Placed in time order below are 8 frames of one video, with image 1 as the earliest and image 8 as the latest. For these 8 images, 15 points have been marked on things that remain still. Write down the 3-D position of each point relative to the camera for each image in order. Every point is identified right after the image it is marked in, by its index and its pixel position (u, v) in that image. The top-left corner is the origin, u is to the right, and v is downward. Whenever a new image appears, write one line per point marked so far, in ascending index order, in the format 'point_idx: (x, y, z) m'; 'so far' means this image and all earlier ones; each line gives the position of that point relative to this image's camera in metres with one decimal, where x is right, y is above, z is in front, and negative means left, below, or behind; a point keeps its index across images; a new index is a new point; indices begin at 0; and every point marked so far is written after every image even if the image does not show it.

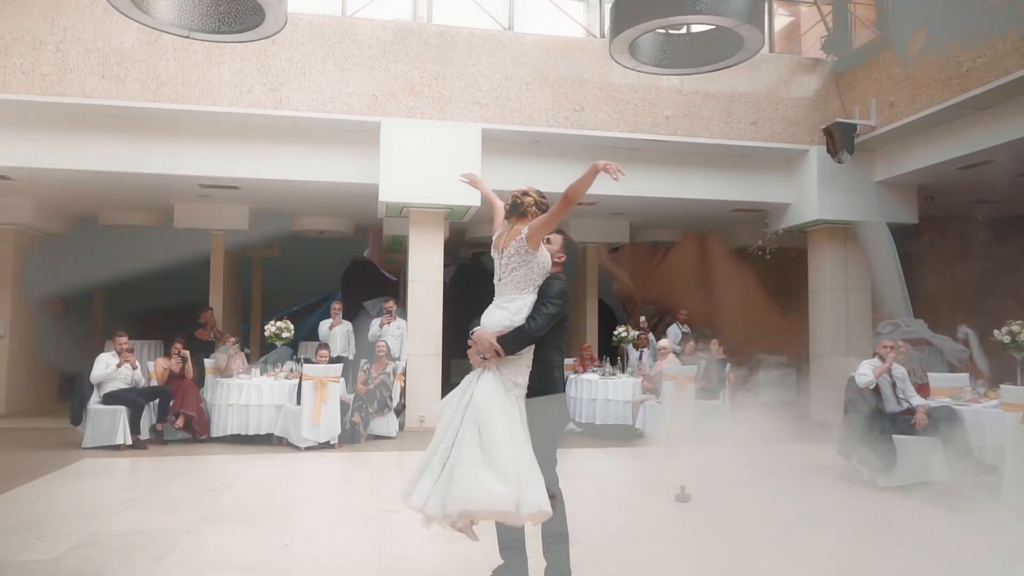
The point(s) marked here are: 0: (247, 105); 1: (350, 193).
0: (-2.7, +1.8, +9.5) m
1: (-1.8, +1.1, +10.9) m
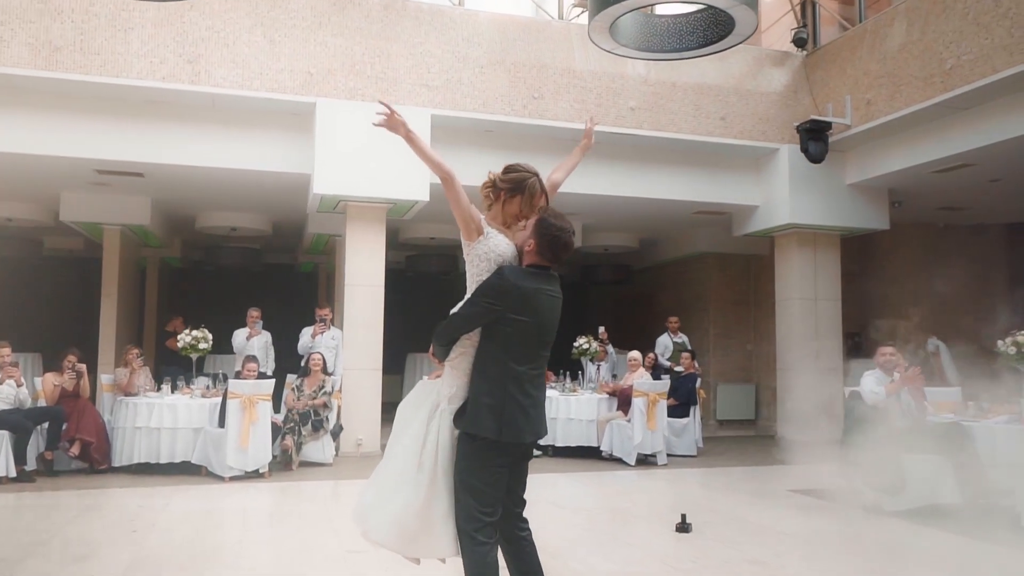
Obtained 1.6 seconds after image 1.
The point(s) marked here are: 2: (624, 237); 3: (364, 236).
0: (-3.0, +1.8, +8.1) m
1: (-2.4, +1.0, +9.6) m
2: (+1.6, +0.7, +12.1) m
3: (-1.4, +0.5, +9.2) m
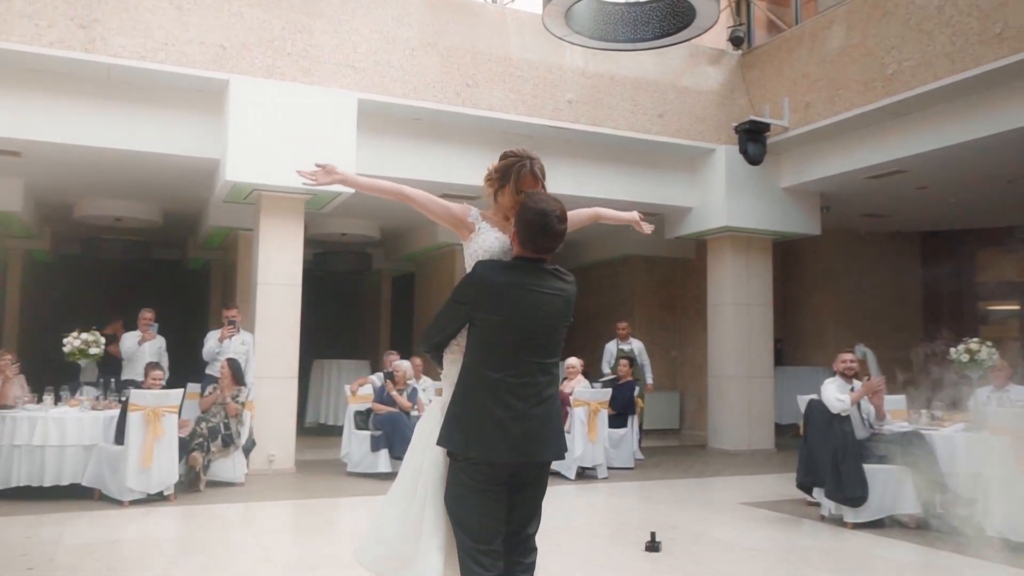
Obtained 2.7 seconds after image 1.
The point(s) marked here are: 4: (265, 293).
0: (-3.5, +1.8, +7.1) m
1: (-3.0, +1.1, +8.6) m
2: (+0.5, +0.6, +11.6) m
3: (-2.0, +0.5, +8.3) m
4: (-2.1, 0.0, +8.2) m
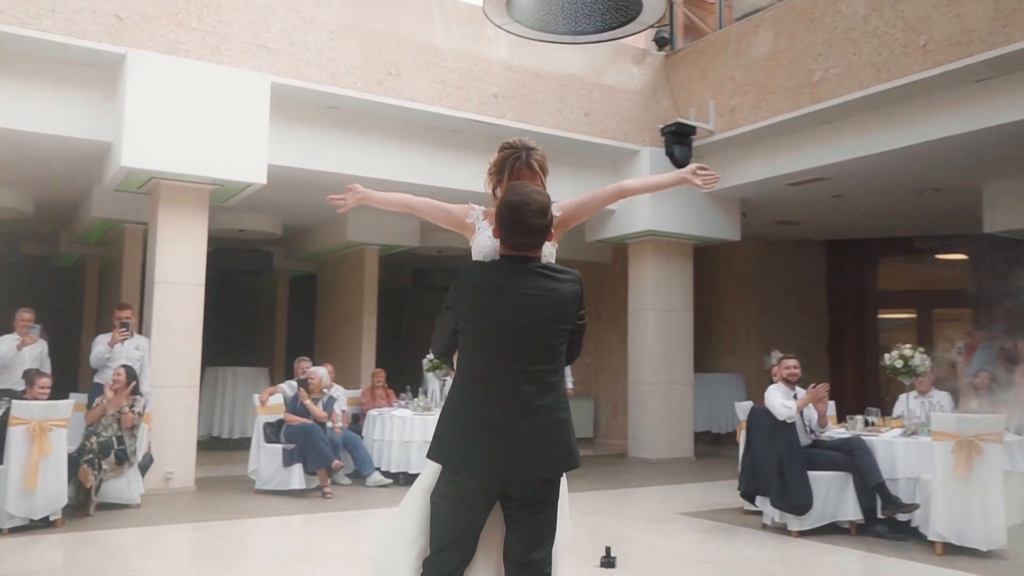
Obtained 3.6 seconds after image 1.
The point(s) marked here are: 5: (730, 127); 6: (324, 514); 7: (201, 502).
0: (-3.8, +1.8, +6.1) m
1: (-3.6, +1.1, +7.7) m
2: (-0.6, +0.6, +11.2) m
3: (-2.6, +0.5, +7.5) m
4: (-2.7, 0.0, +7.4) m
5: (+2.1, +1.5, +9.0) m
6: (-1.4, -1.6, +7.0) m
7: (-2.3, -1.6, +7.2) m
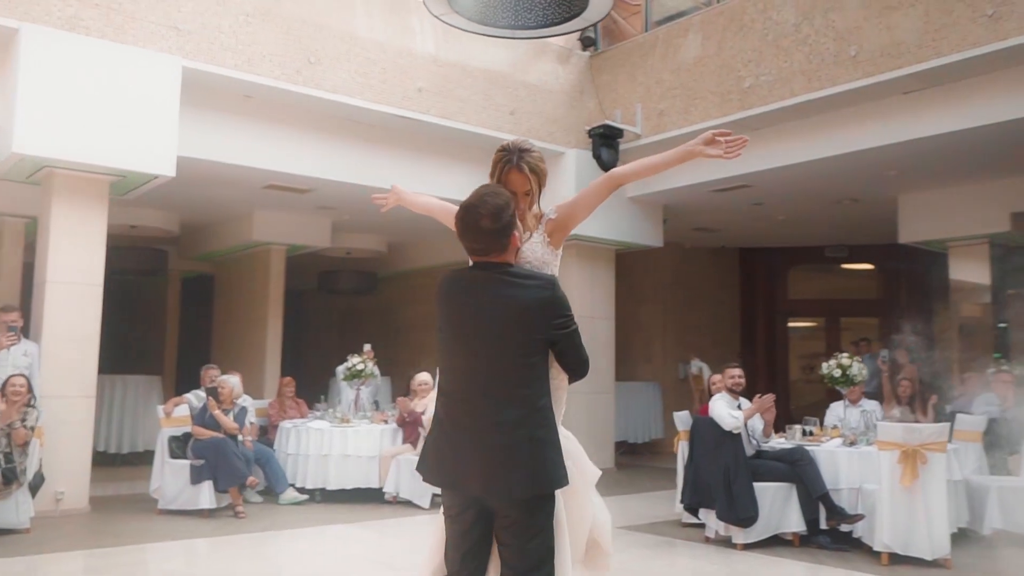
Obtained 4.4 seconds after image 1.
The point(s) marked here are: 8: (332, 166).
0: (-4.1, +1.9, +5.2) m
1: (-4.1, +1.1, +6.8) m
2: (-1.6, +0.5, +10.7) m
3: (-3.1, +0.5, +6.8) m
4: (-3.2, 0.0, +6.7) m
5: (+1.3, +1.5, +8.8) m
6: (-1.8, -1.7, +6.4) m
7: (-2.8, -1.6, +6.5) m
8: (-1.6, +1.1, +8.2) m
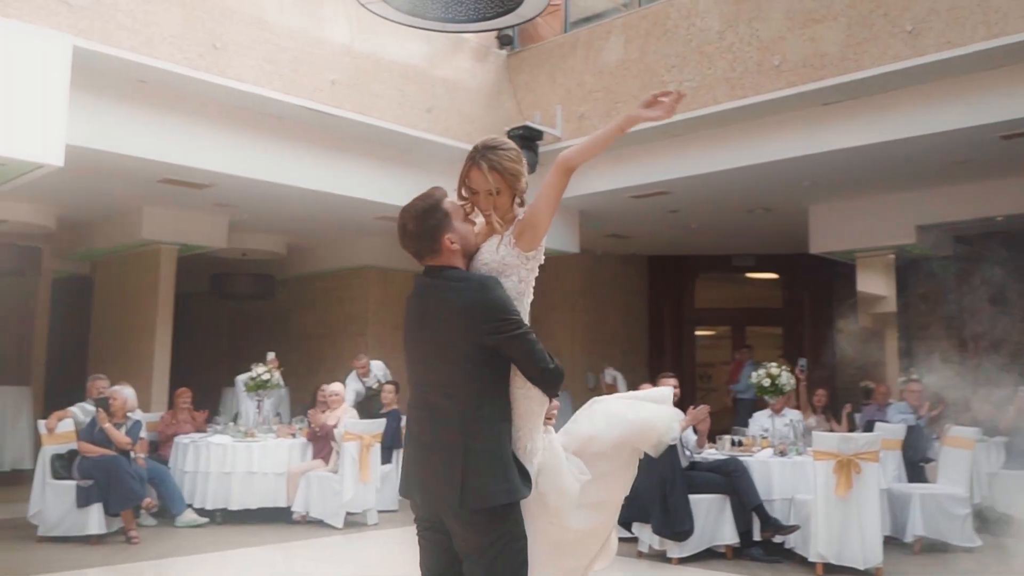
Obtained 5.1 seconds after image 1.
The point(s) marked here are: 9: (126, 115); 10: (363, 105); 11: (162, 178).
0: (-4.4, +1.9, +4.3) m
1: (-4.6, +1.1, +5.9) m
2: (-2.6, +0.5, +10.1) m
3: (-3.6, +0.5, +6.0) m
4: (-3.6, 0.0, +5.9) m
5: (+0.6, +1.4, +8.7) m
6: (-2.3, -1.7, +5.8) m
7: (-3.2, -1.6, +5.7) m
8: (-2.2, +1.0, +7.7) m
9: (-2.8, +1.3, +6.9) m
10: (-1.2, +1.5, +8.0) m
11: (-2.9, +0.9, +7.9) m
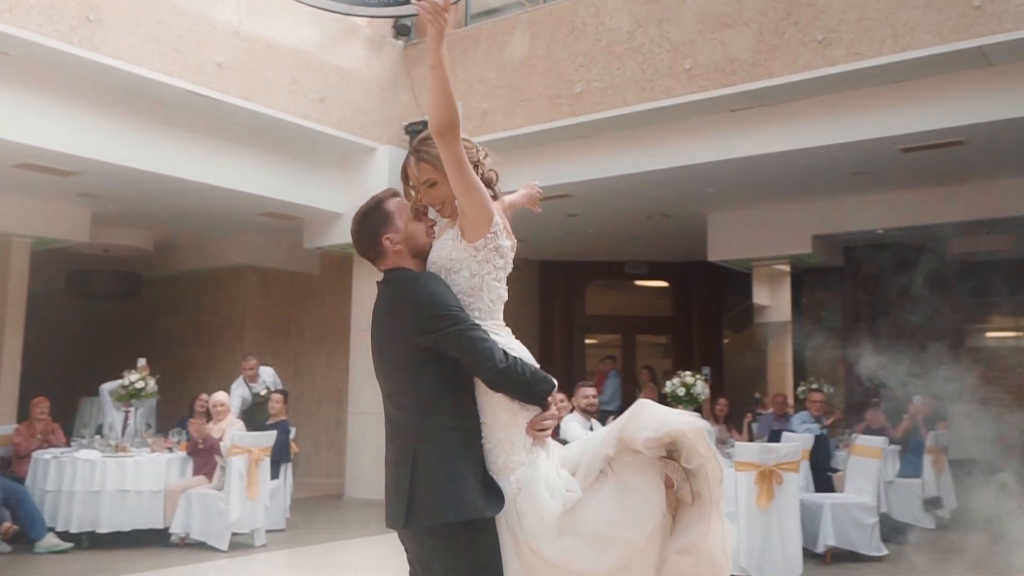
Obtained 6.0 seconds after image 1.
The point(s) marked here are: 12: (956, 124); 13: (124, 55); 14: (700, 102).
0: (-4.5, +1.9, +3.3) m
1: (-5.0, +1.1, +4.8) m
2: (-3.7, +0.5, +9.2) m
3: (-4.0, +0.6, +5.1) m
4: (-4.1, 0.0, +4.9) m
5: (-0.3, +1.4, +8.3) m
6: (-2.7, -1.6, +5.0) m
7: (-3.7, -1.6, +4.8) m
8: (-2.9, +1.0, +6.9) m
9: (-3.4, +1.3, +6.1) m
10: (-2.0, +1.5, +7.4) m
11: (-3.6, +0.9, +7.0) m
12: (+3.0, +1.1, +6.5) m
13: (-2.6, +1.6, +6.5) m
14: (+1.4, +1.4, +7.3) m
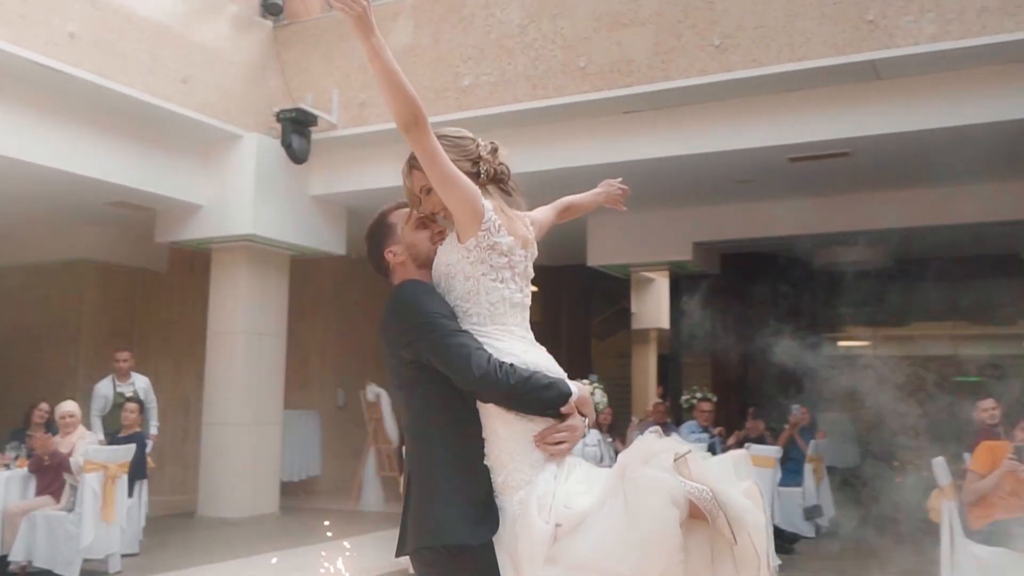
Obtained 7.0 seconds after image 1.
0: (-4.5, +2.1, +2.2) m
1: (-5.3, +1.2, +3.5) m
2: (-4.8, +0.6, +8.1) m
3: (-4.4, +0.6, +4.0) m
4: (-4.4, +0.1, +3.8) m
5: (-1.3, +1.3, +7.8) m
6: (-3.1, -1.6, +4.1) m
7: (-4.0, -1.5, +3.8) m
8: (-3.6, +1.1, +6.0) m
9: (-3.9, +1.4, +5.1) m
10: (-2.8, +1.5, +6.6) m
11: (-4.3, +1.0, +6.0) m
12: (+2.3, +1.1, +6.6) m
13: (-3.2, +1.6, +5.7) m
14: (+0.6, +1.4, +7.2) m
